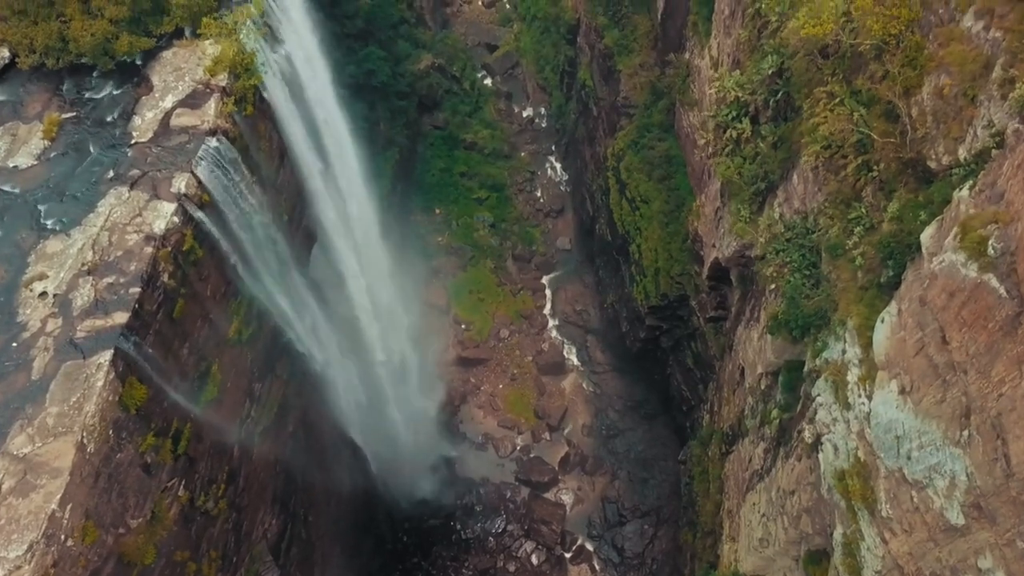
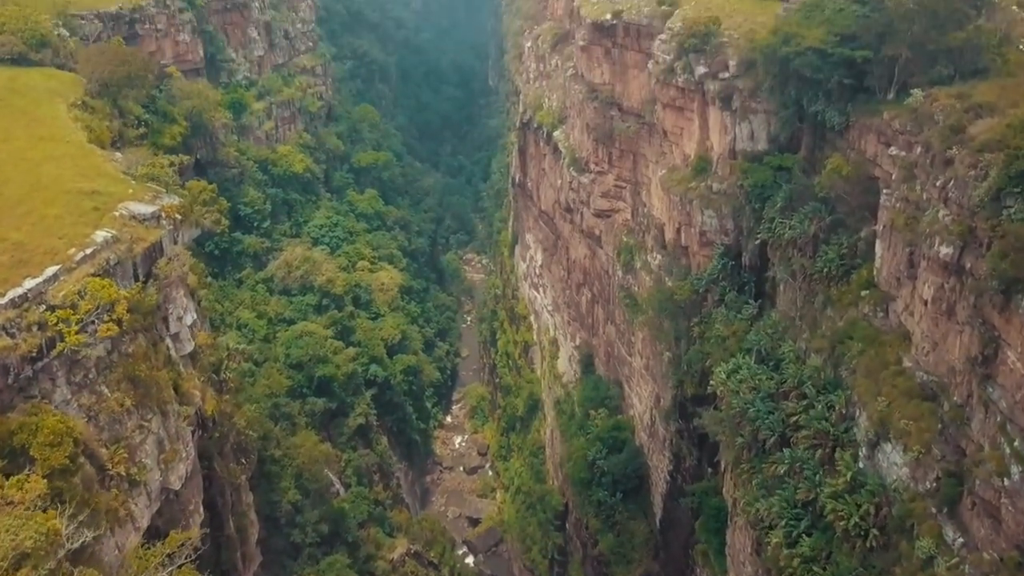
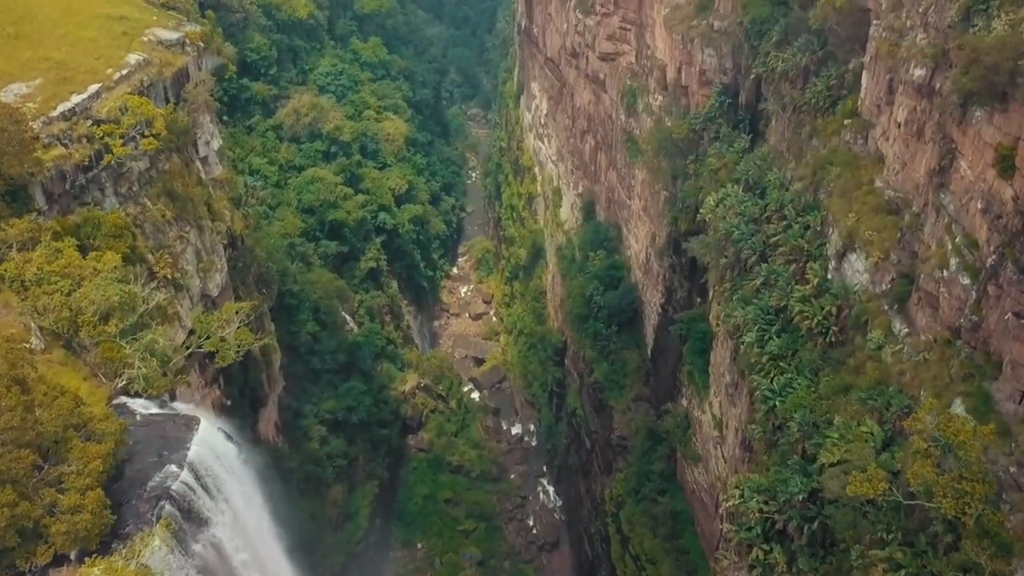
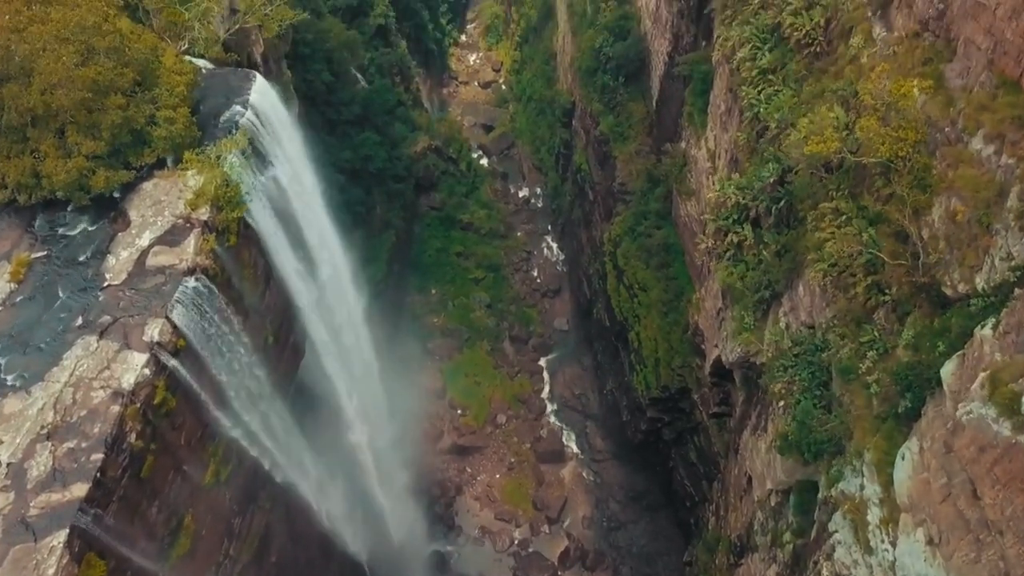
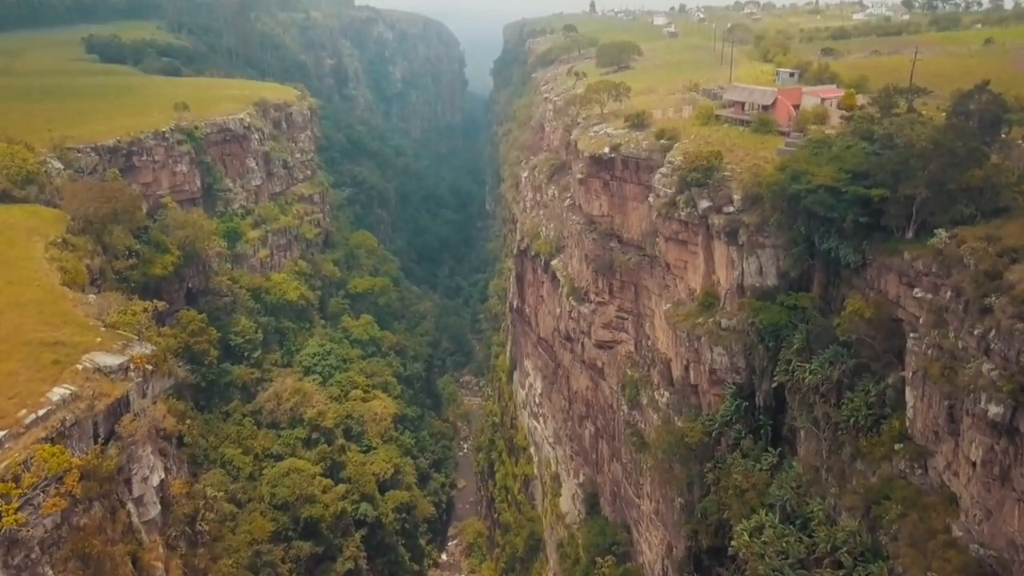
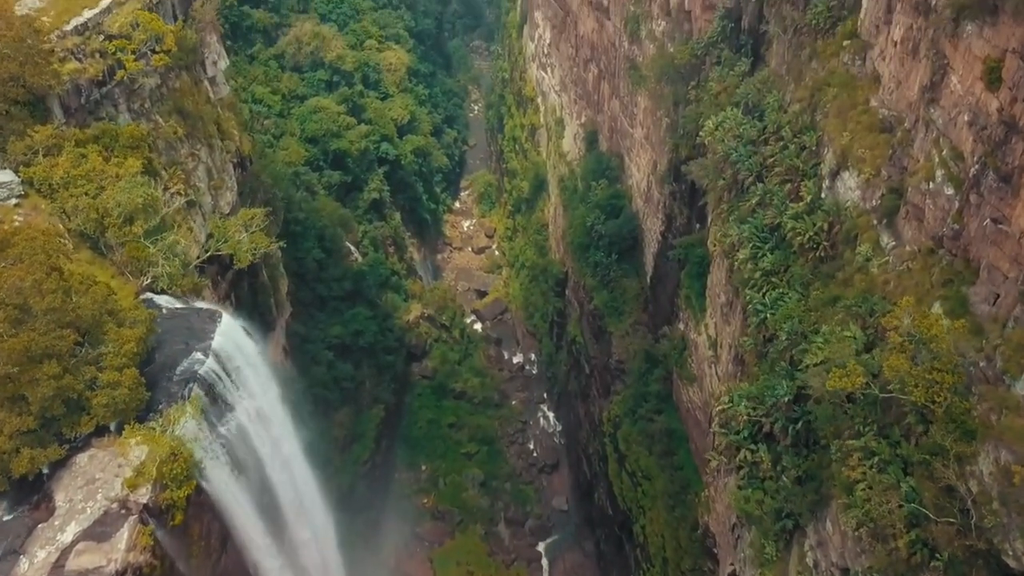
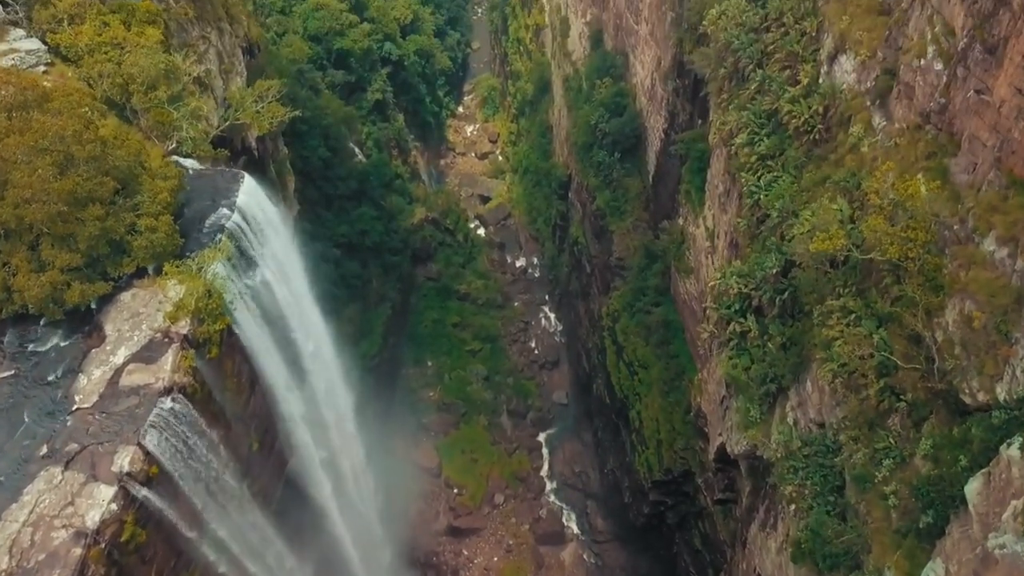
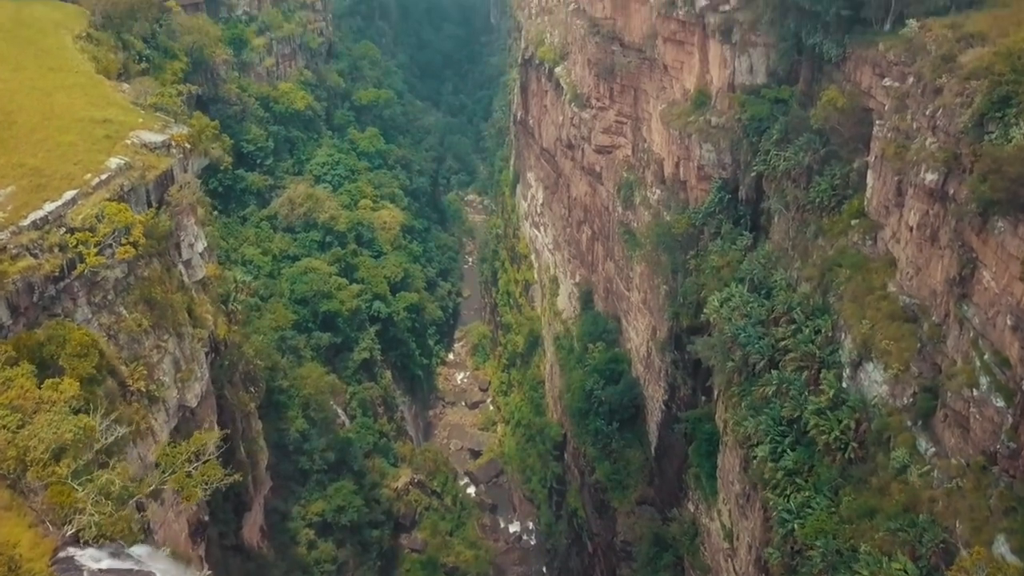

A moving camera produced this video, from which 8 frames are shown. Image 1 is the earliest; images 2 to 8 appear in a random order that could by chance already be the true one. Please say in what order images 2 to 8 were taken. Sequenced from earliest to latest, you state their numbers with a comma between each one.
4, 7, 6, 3, 8, 2, 5
